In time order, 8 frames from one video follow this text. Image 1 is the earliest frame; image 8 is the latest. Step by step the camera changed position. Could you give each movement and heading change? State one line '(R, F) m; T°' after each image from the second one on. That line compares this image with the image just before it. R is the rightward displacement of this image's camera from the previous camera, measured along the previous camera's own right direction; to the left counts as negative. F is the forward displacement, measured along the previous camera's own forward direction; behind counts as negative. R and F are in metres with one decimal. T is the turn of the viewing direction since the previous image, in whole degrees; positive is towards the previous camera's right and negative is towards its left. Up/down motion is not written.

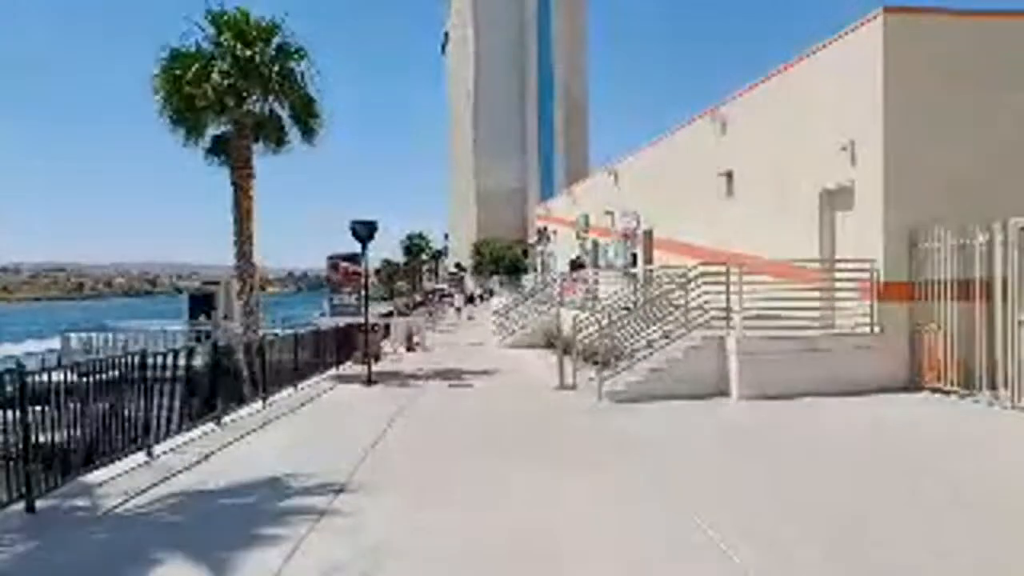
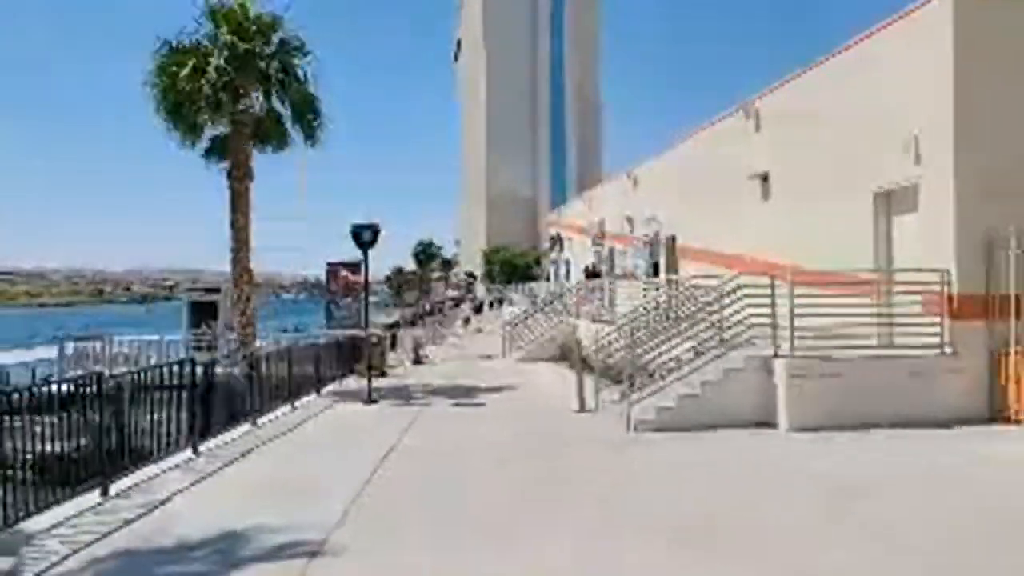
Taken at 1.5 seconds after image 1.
(0.0, +1.7) m; -1°
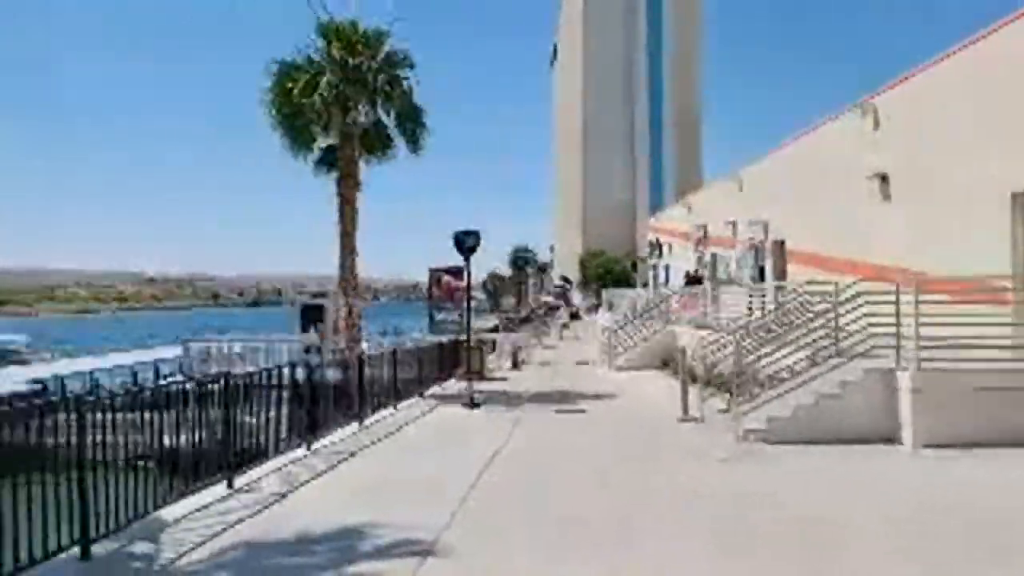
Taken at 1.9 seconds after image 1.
(-0.1, -0.1) m; -5°
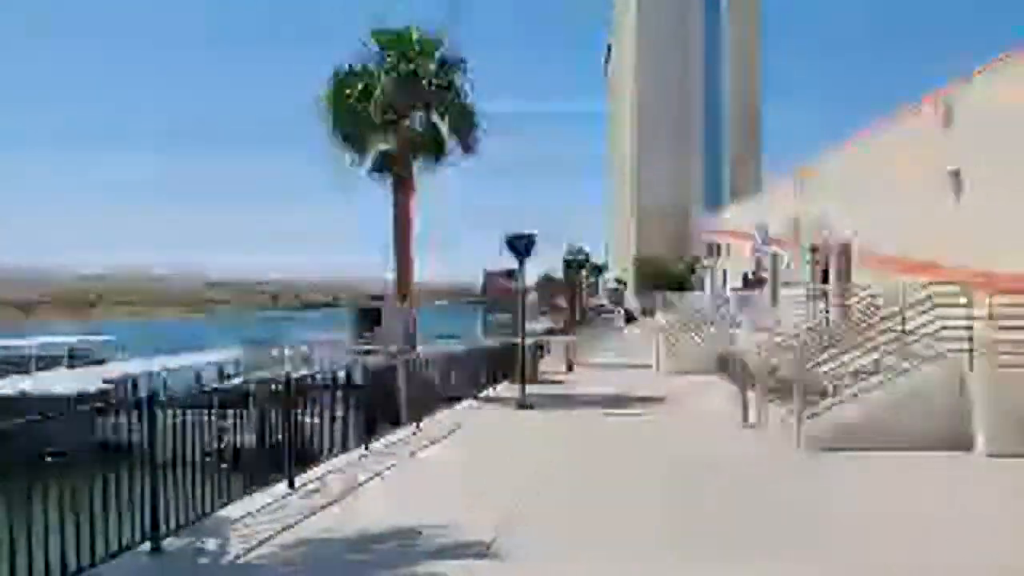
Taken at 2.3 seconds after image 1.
(0.0, 0.0) m; -3°
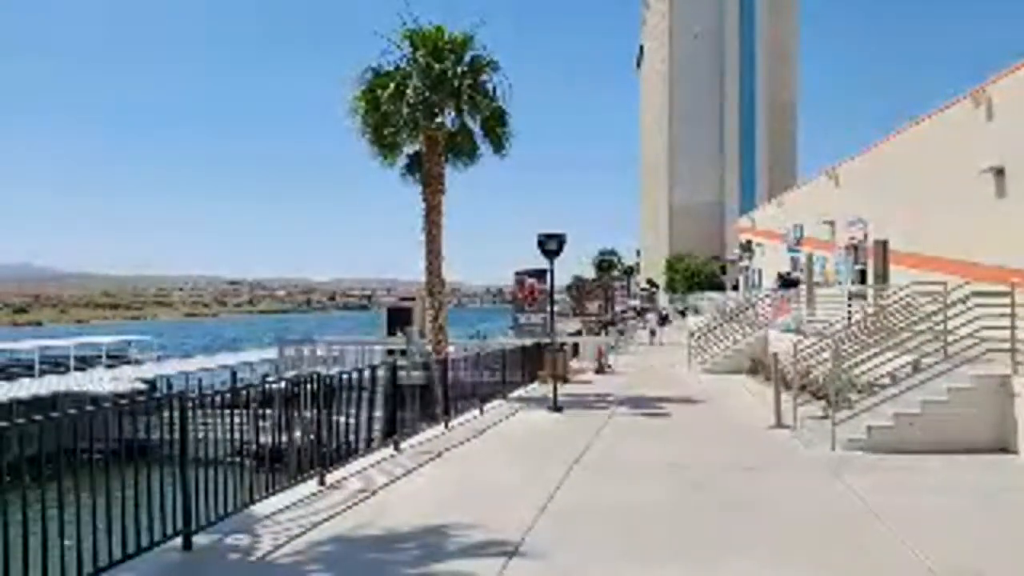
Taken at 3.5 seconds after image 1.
(0.0, +0.1) m; -1°
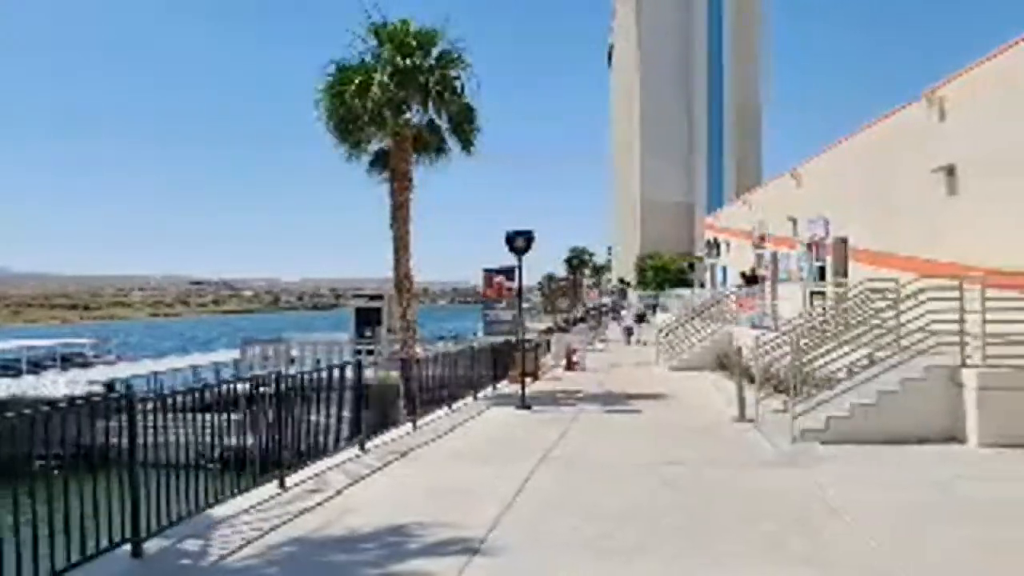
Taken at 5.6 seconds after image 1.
(+0.1, 0.0) m; +1°
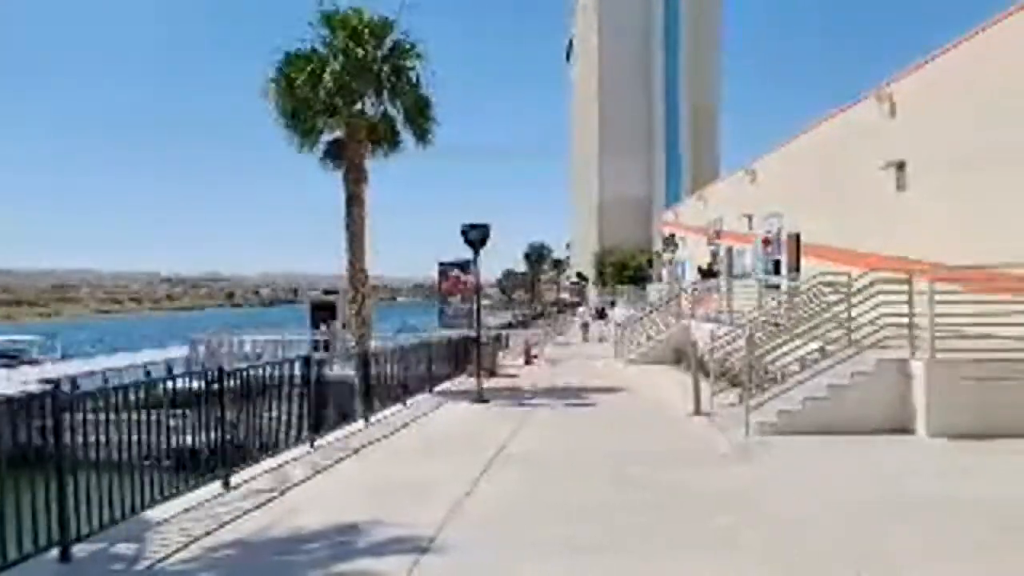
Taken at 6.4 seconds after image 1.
(+0.1, +0.2) m; +2°
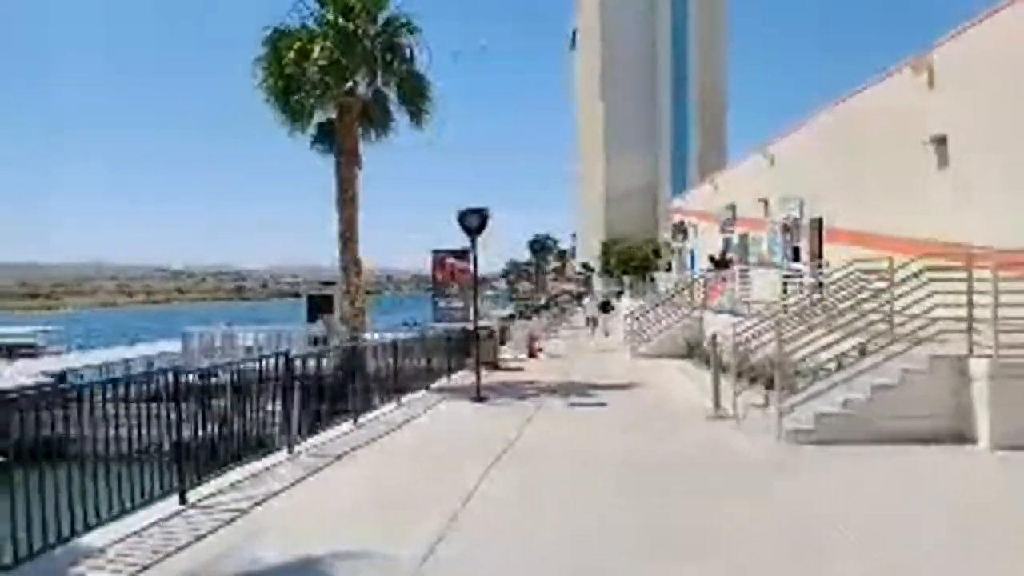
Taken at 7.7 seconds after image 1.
(0.0, +1.5) m; 0°
